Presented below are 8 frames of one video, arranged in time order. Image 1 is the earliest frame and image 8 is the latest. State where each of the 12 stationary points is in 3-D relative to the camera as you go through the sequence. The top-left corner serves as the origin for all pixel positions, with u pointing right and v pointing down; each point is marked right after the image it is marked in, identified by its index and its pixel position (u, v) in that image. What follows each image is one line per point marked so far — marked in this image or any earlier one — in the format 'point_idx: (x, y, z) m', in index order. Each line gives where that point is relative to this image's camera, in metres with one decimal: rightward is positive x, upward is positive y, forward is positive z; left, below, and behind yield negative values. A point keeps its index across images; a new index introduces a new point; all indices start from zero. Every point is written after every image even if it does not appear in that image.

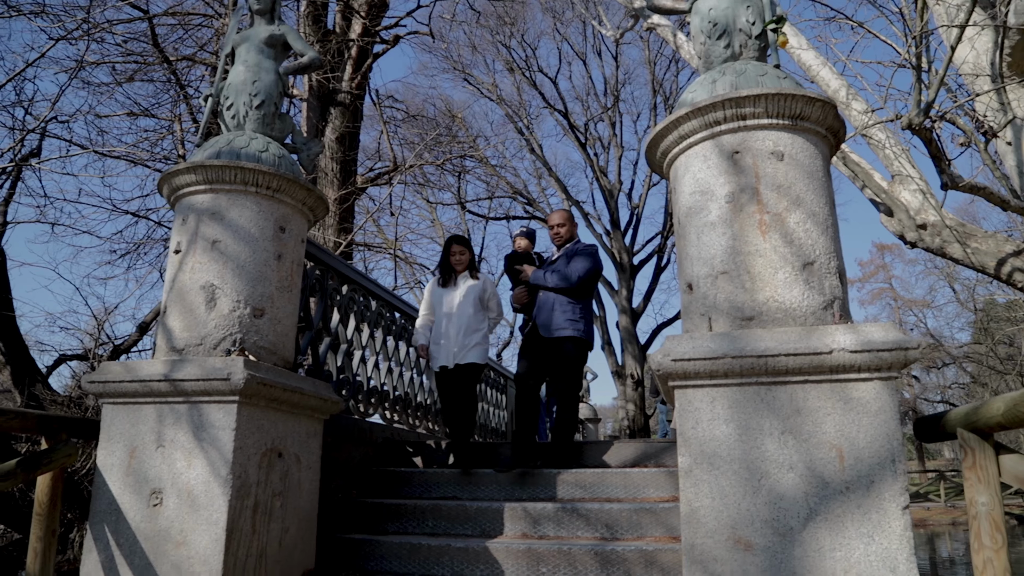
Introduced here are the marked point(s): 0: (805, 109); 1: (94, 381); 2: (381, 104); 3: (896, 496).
0: (+1.1, +0.7, +2.9) m
1: (-1.9, -0.4, +3.3) m
2: (-2.5, +3.5, +13.8) m
3: (+1.2, -0.7, +2.4) m
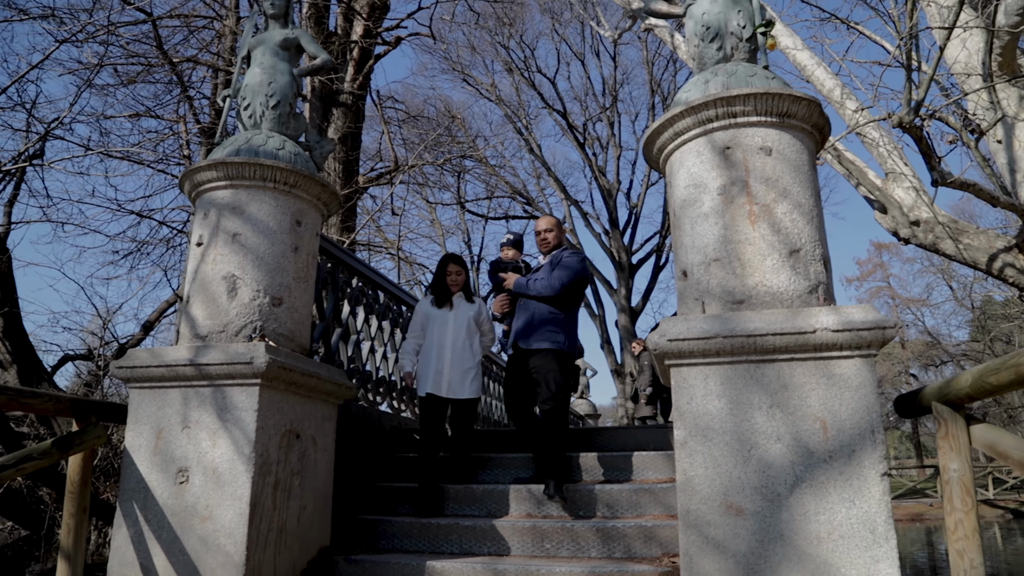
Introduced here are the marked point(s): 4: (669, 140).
0: (+1.2, +0.8, +3.1) m
1: (-1.9, -0.4, +3.5) m
2: (-2.5, +3.5, +14.0) m
3: (+1.3, -0.6, +2.6) m
4: (+0.7, +0.7, +3.2) m
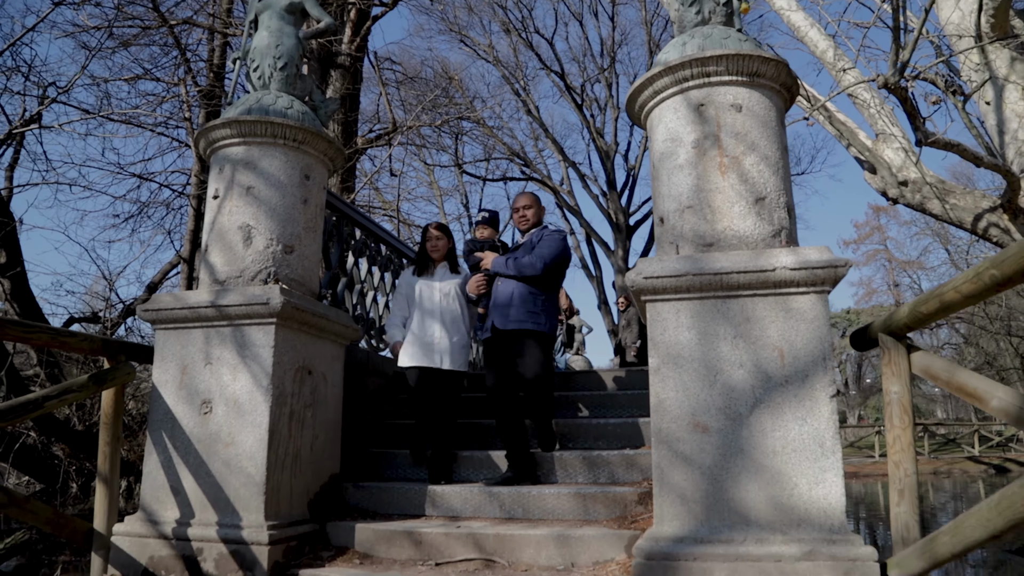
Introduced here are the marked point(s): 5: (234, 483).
0: (+1.1, +1.0, +3.3) m
1: (-1.9, -0.1, +3.8) m
2: (-2.5, +4.3, +14.1) m
3: (+1.2, -0.4, +2.9) m
4: (+0.6, +0.9, +3.5) m
5: (-1.3, -0.9, +3.5) m
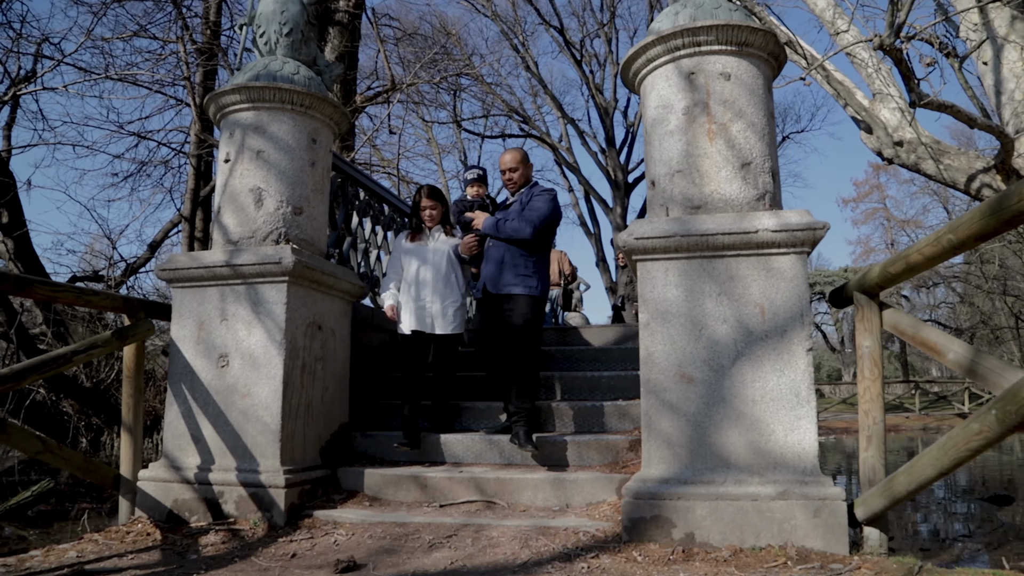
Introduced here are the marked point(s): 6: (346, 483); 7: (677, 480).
0: (+1.1, +1.2, +3.5) m
1: (-1.9, +0.1, +4.0) m
2: (-2.6, +5.1, +14.0) m
3: (+1.2, -0.2, +3.1) m
4: (+0.6, +1.1, +3.7) m
5: (-1.3, -0.7, +3.8) m
6: (-0.9, -1.1, +4.1) m
7: (+0.7, -0.8, +3.1) m
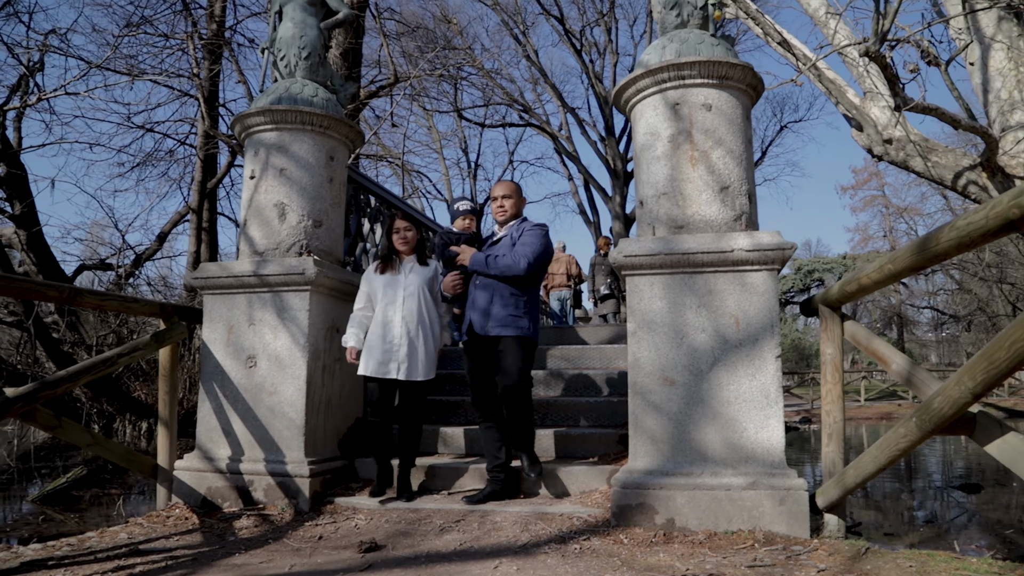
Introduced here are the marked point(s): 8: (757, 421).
0: (+1.1, +1.1, +3.8) m
1: (-1.9, +0.1, +4.4) m
2: (-2.6, +5.3, +14.3) m
3: (+1.2, -0.3, +3.5) m
4: (+0.7, +1.1, +4.0) m
5: (-1.3, -0.8, +4.2) m
6: (-0.9, -1.1, +4.5) m
7: (+0.7, -0.9, +3.5) m
8: (+1.2, -0.6, +3.5) m
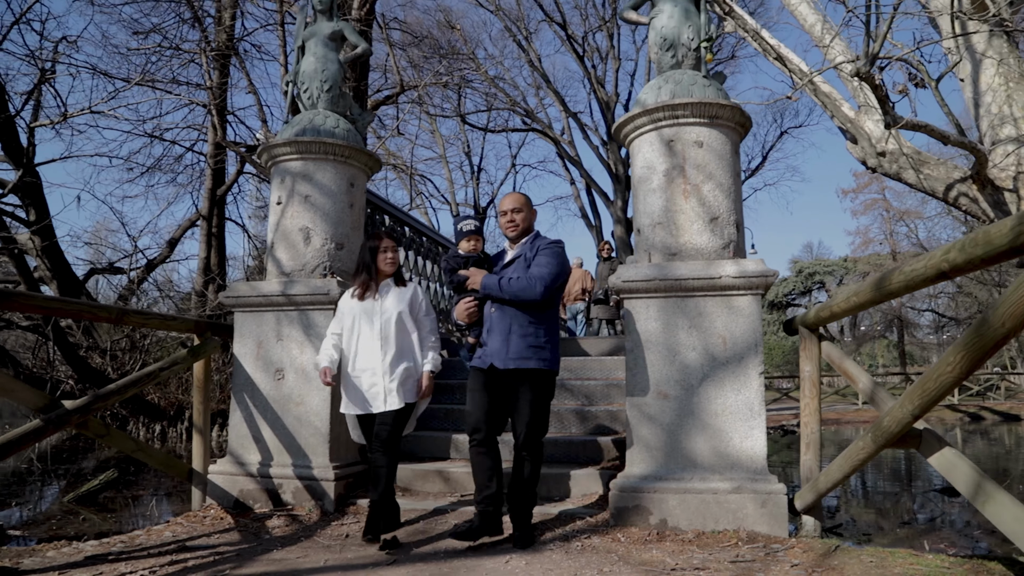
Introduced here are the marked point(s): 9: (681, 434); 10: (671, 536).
0: (+1.2, +1.0, +4.2) m
1: (-1.8, -0.1, +4.8) m
2: (-2.5, +5.1, +14.7) m
3: (+1.3, -0.4, +3.9) m
4: (+0.7, +0.9, +4.4) m
5: (-1.3, -0.9, +4.6) m
6: (-0.9, -1.2, +4.9) m
7: (+0.8, -1.0, +3.9) m
8: (+1.2, -0.7, +3.8) m
9: (+0.9, -0.8, +3.9) m
10: (+0.8, -1.3, +3.7) m
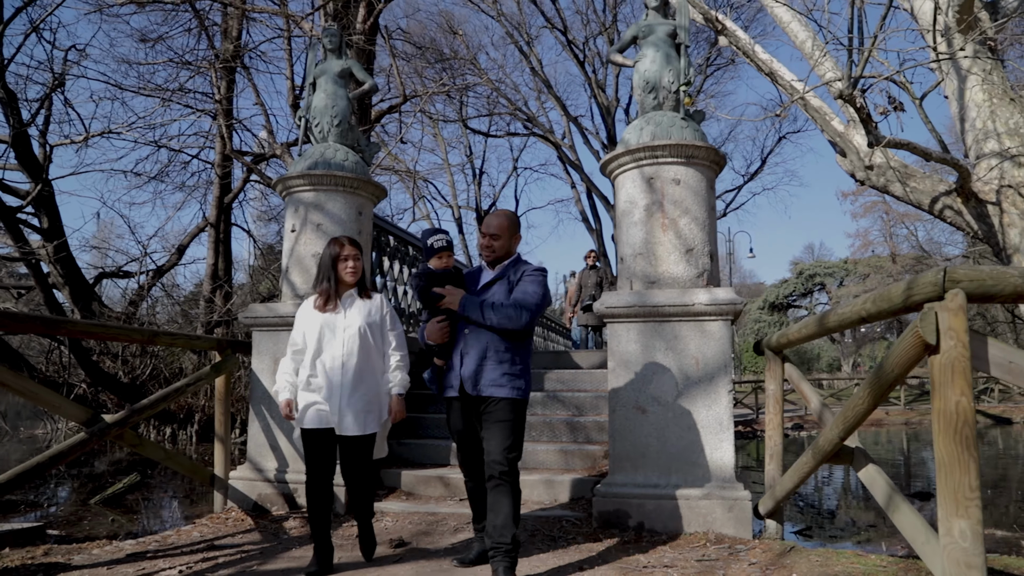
0: (+1.1, +0.9, +4.6) m
1: (-1.9, -0.2, +5.2) m
2: (-2.5, +5.0, +15.1) m
3: (+1.3, -0.6, +4.3) m
4: (+0.7, +0.8, +4.8) m
5: (-1.3, -1.1, +5.0) m
6: (-0.9, -1.4, +5.3) m
7: (+0.7, -1.2, +4.3) m
8: (+1.2, -0.9, +4.3) m
9: (+0.9, -0.9, +4.3) m
10: (+0.8, -1.4, +4.2) m
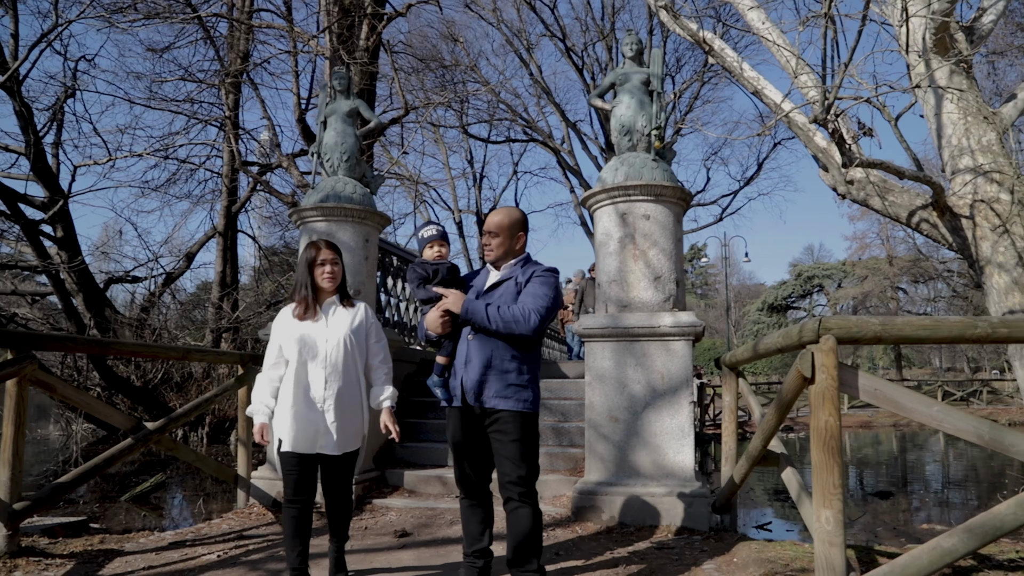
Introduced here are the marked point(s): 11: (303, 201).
0: (+1.1, +0.7, +5.3) m
1: (-1.9, -0.4, +5.8) m
2: (-2.5, +4.8, +15.8) m
3: (+1.2, -0.7, +4.9) m
4: (+0.6, +0.6, +5.5) m
5: (-1.4, -1.2, +5.6) m
6: (-1.0, -1.6, +5.9) m
7: (+0.6, -1.3, +5.0) m
8: (+1.1, -1.1, +4.9) m
9: (+0.8, -1.1, +5.0) m
10: (+0.7, -1.6, +4.8) m
11: (-1.7, +0.7, +6.0) m
